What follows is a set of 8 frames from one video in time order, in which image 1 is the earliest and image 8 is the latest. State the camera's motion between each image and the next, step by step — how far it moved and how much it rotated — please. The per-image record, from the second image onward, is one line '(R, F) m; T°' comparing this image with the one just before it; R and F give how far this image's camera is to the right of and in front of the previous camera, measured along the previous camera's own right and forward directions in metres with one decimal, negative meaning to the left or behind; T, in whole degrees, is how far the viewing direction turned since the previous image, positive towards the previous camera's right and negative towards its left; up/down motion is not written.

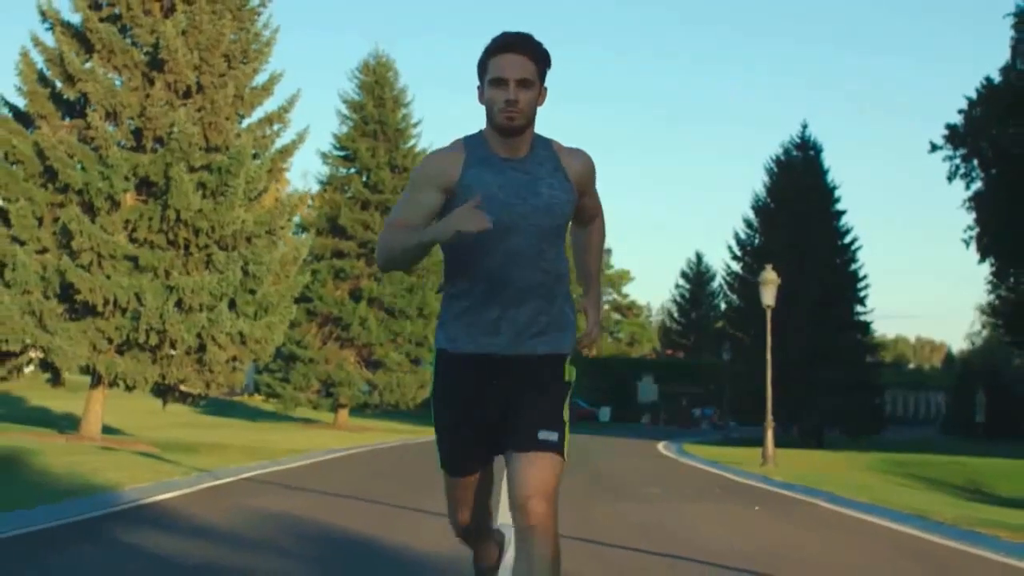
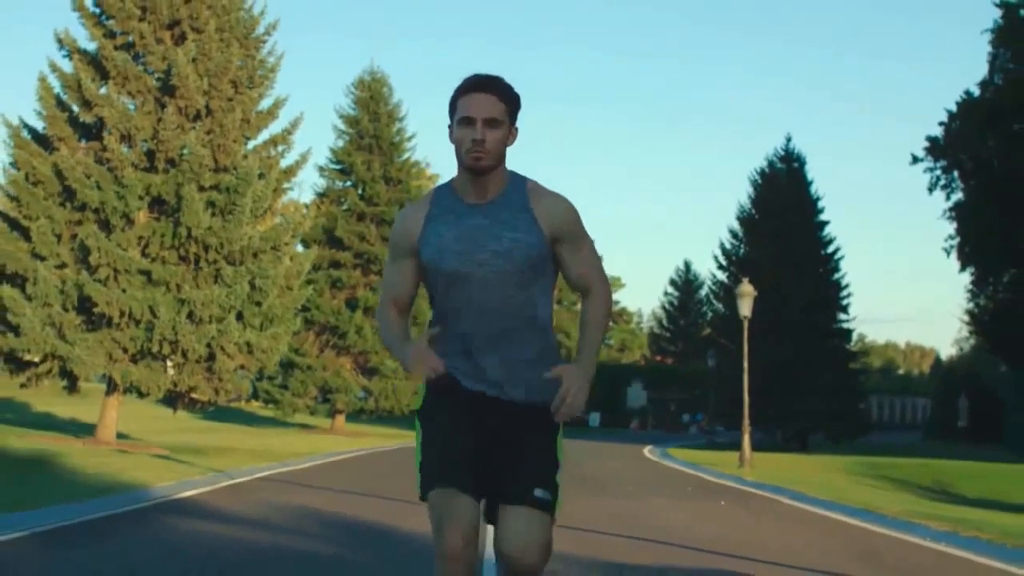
(0.0, -1.7) m; 0°
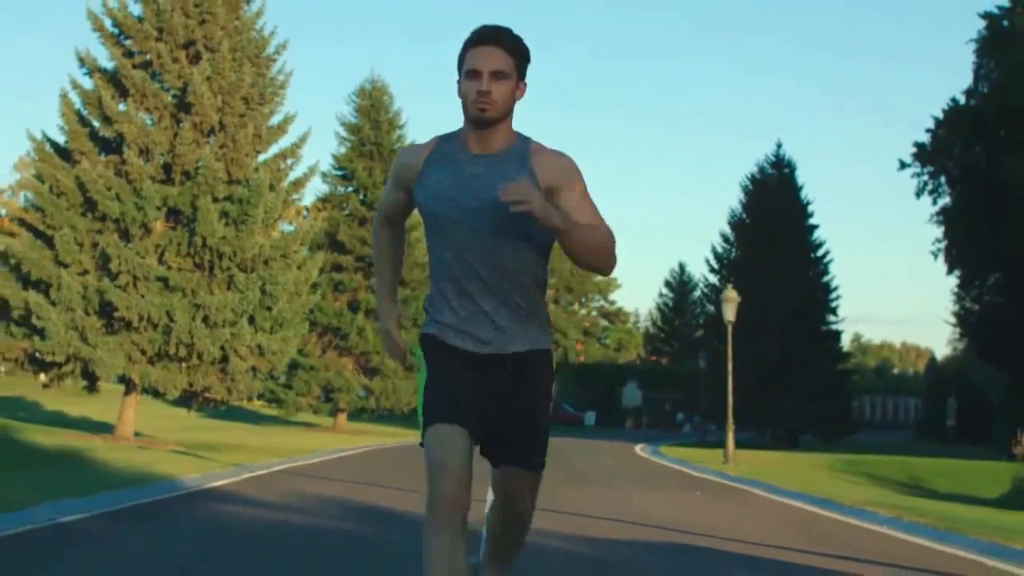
(0.0, -1.7) m; 0°
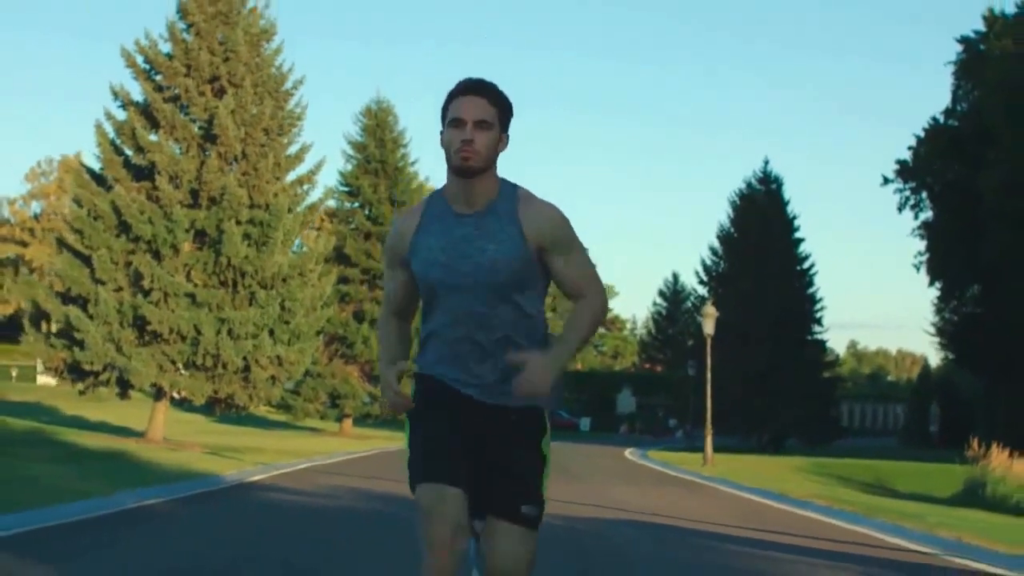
(0.0, -2.9) m; 0°
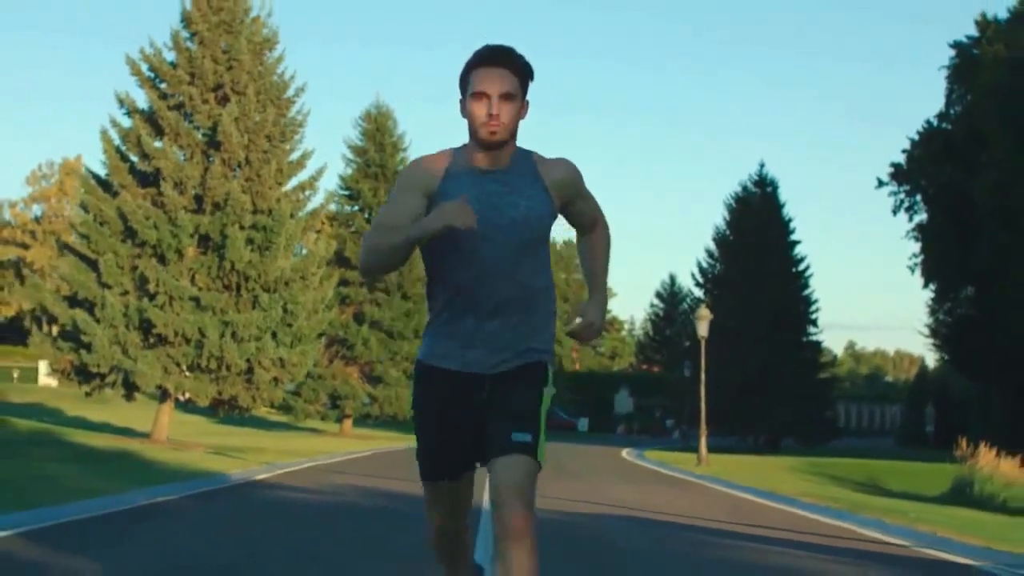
(0.0, -0.7) m; 0°
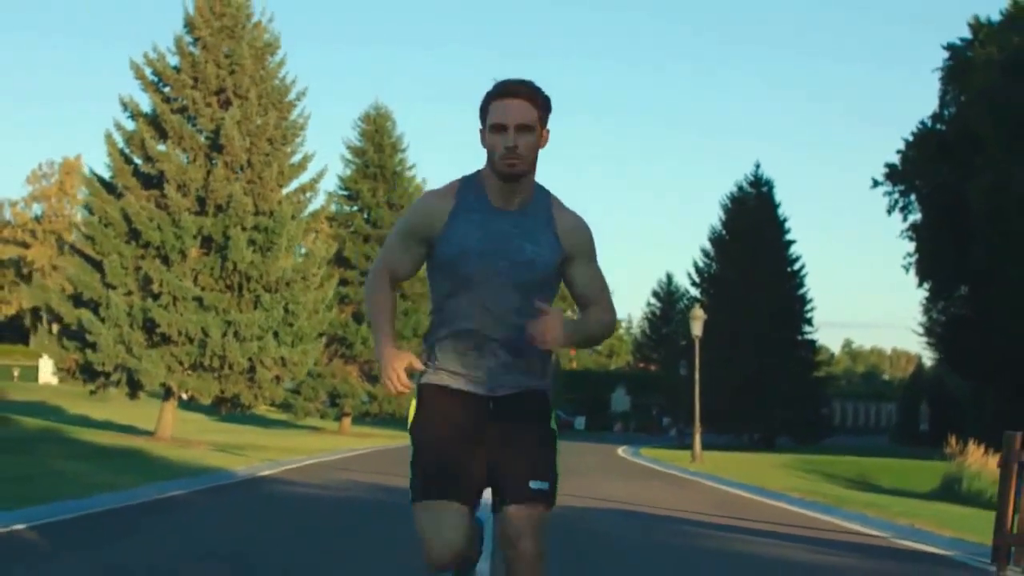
(0.0, -0.6) m; 0°
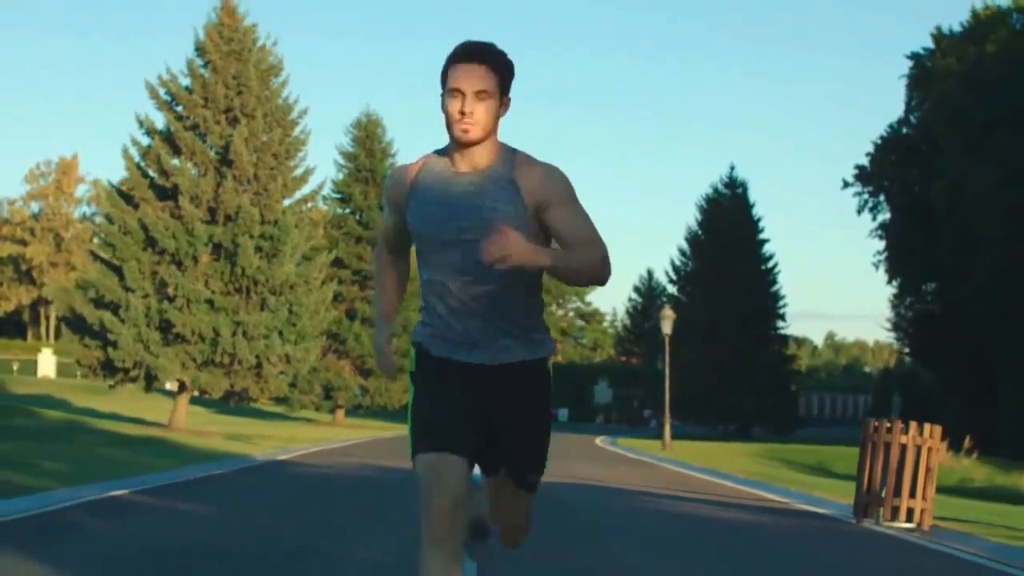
(0.0, -3.3) m; +1°
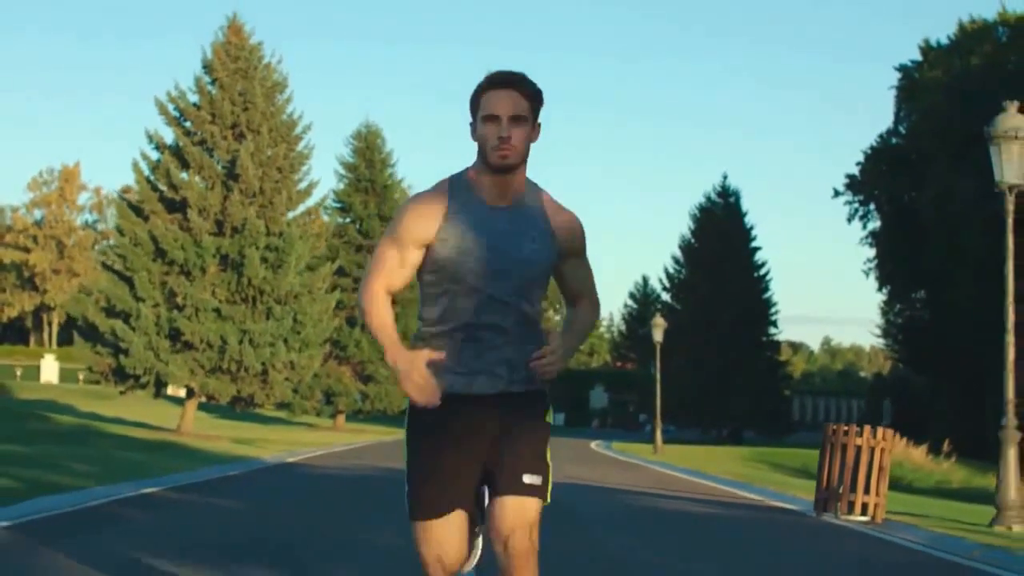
(0.0, -1.5) m; 0°
